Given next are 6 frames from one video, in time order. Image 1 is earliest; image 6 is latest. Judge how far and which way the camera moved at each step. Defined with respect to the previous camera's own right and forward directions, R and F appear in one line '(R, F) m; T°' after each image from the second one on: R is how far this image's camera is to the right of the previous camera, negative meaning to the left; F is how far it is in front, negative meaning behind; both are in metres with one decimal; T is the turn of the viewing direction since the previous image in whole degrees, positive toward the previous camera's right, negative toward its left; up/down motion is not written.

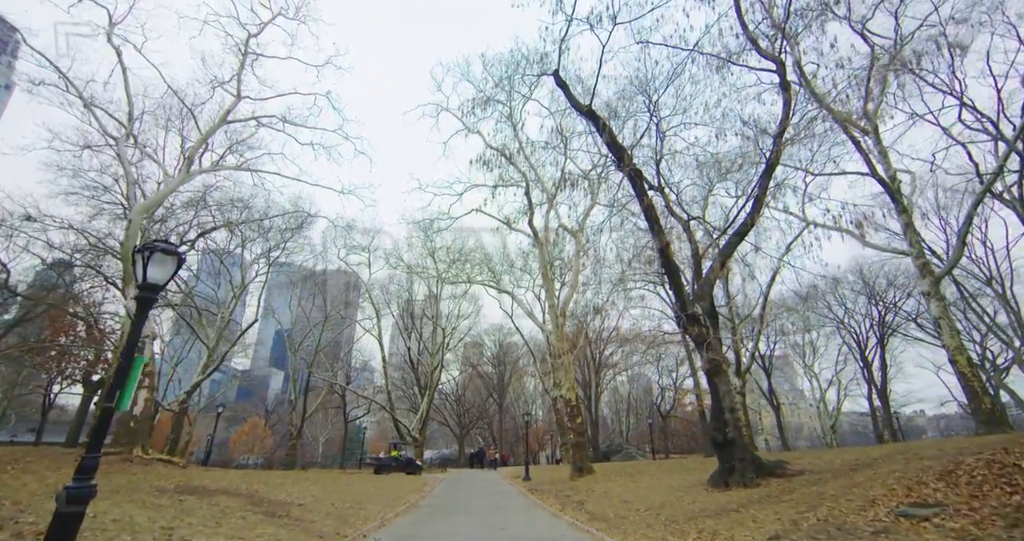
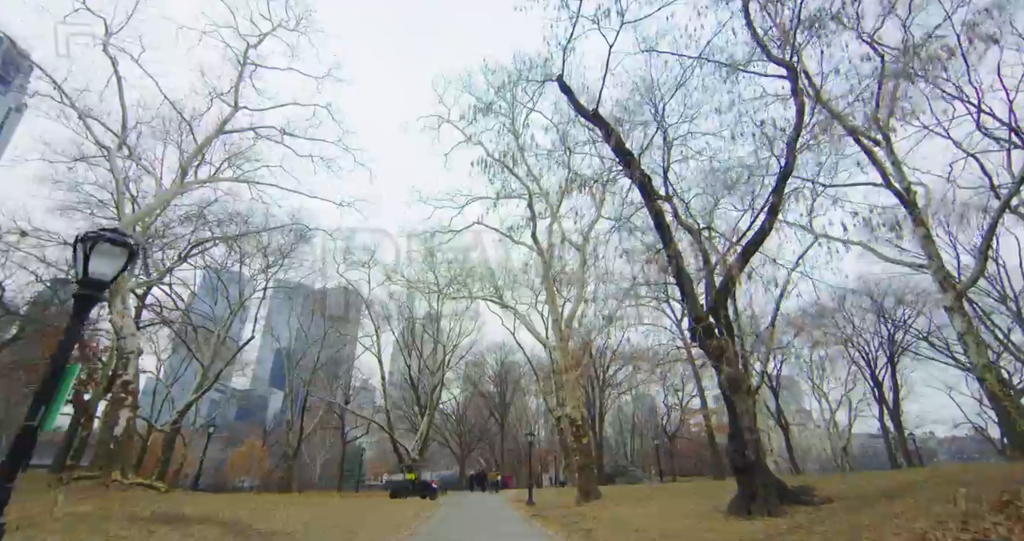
(0.0, +0.3) m; 0°
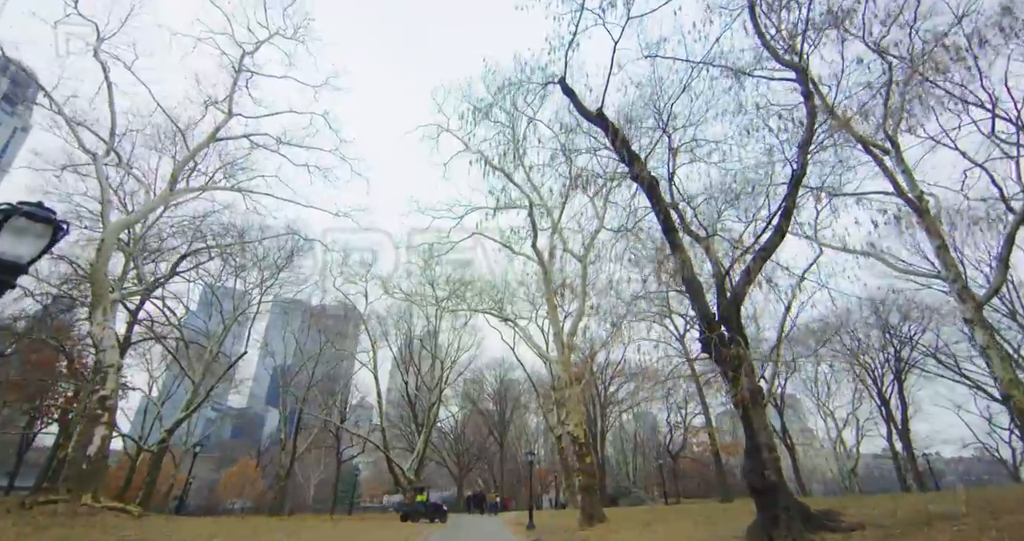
(0.0, +0.3) m; 0°
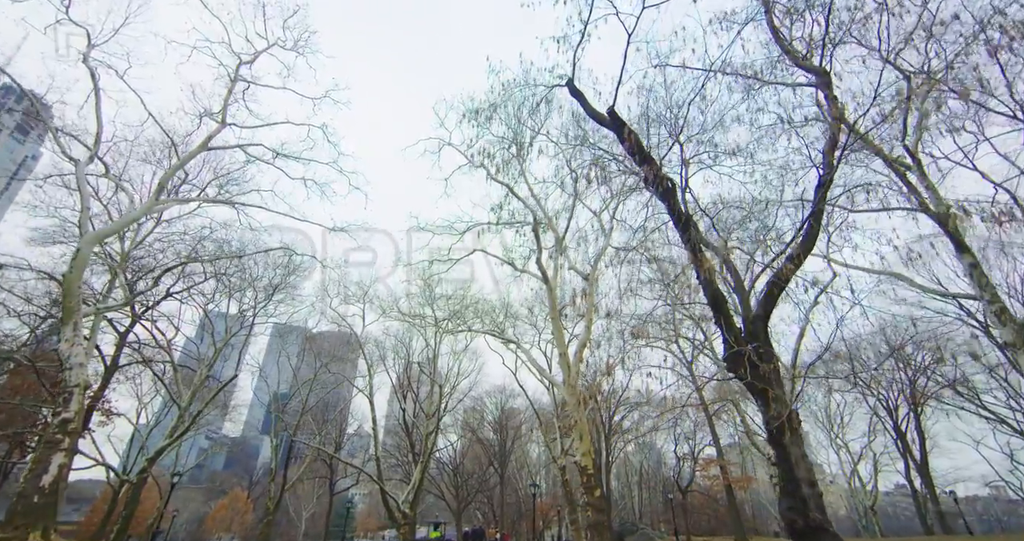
(0.0, +0.4) m; 0°
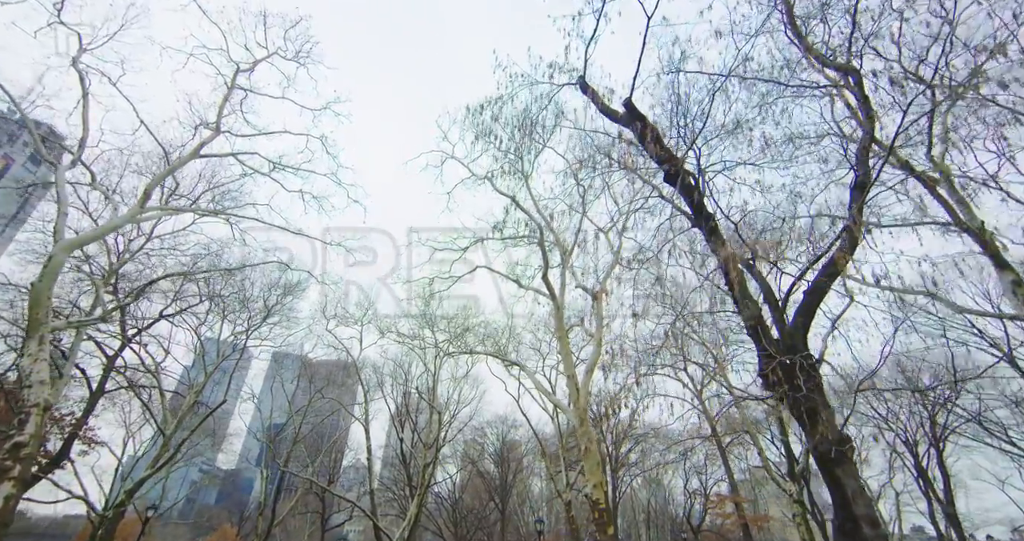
(-0.1, +0.5) m; 0°
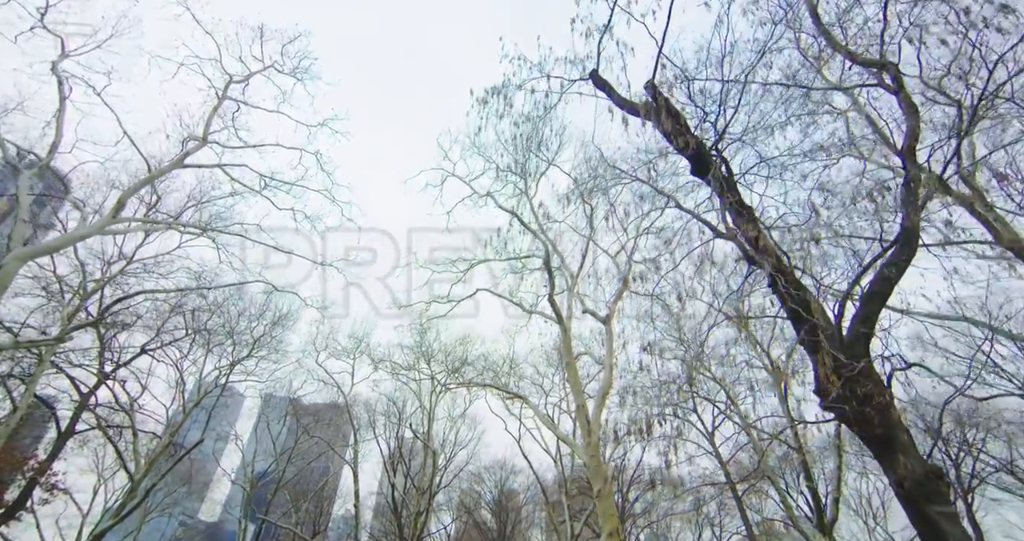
(-0.1, +0.6) m; 0°
